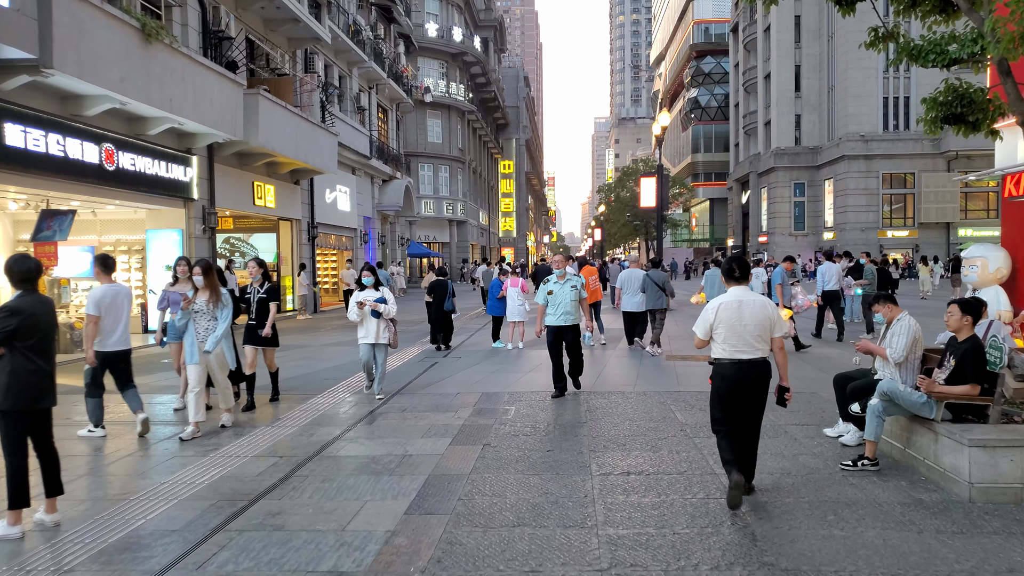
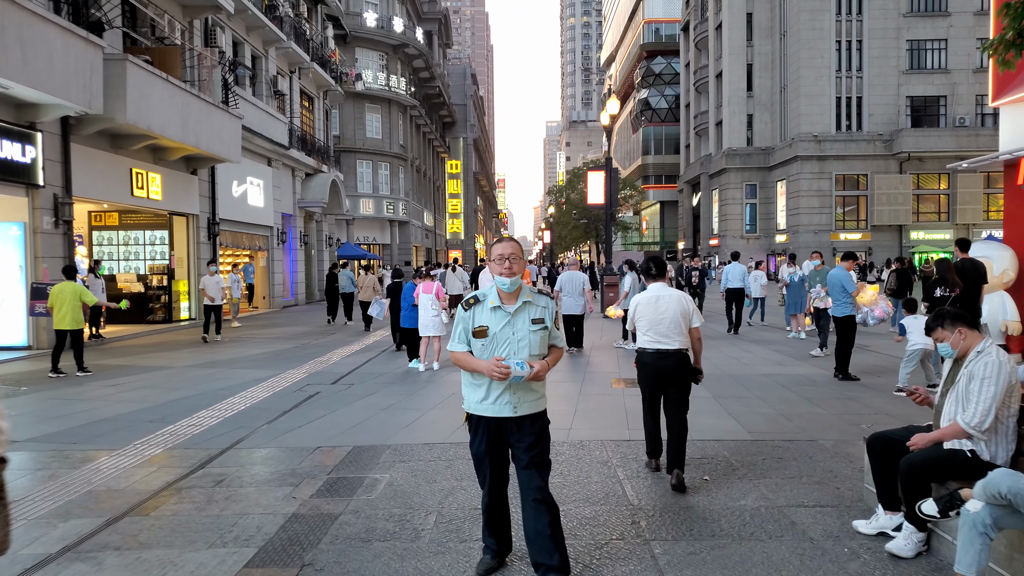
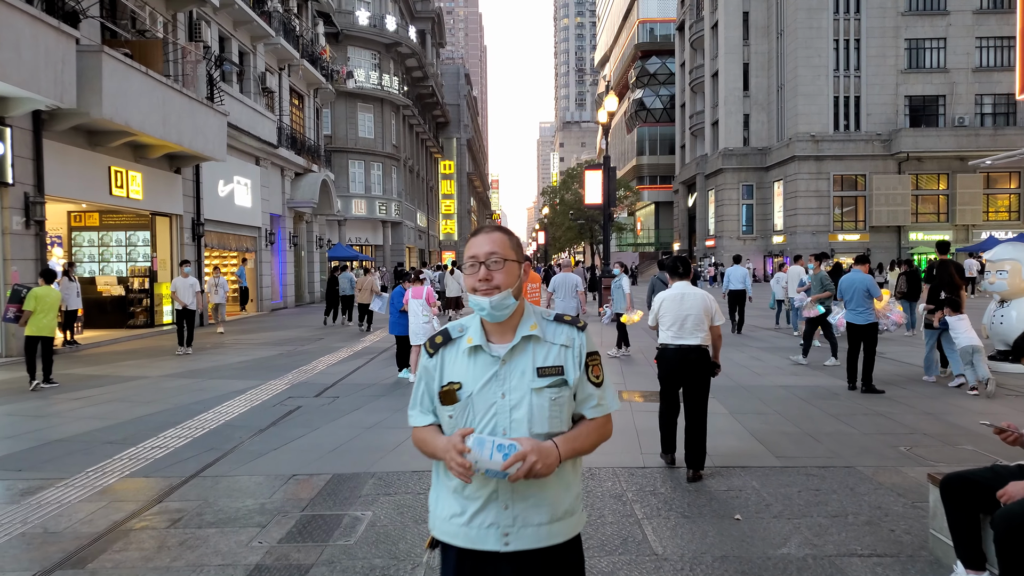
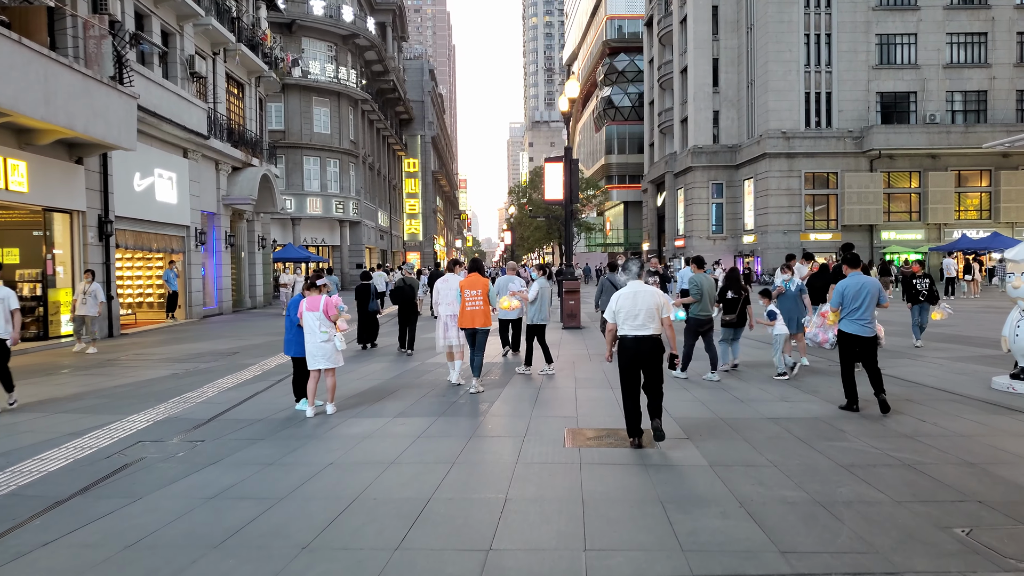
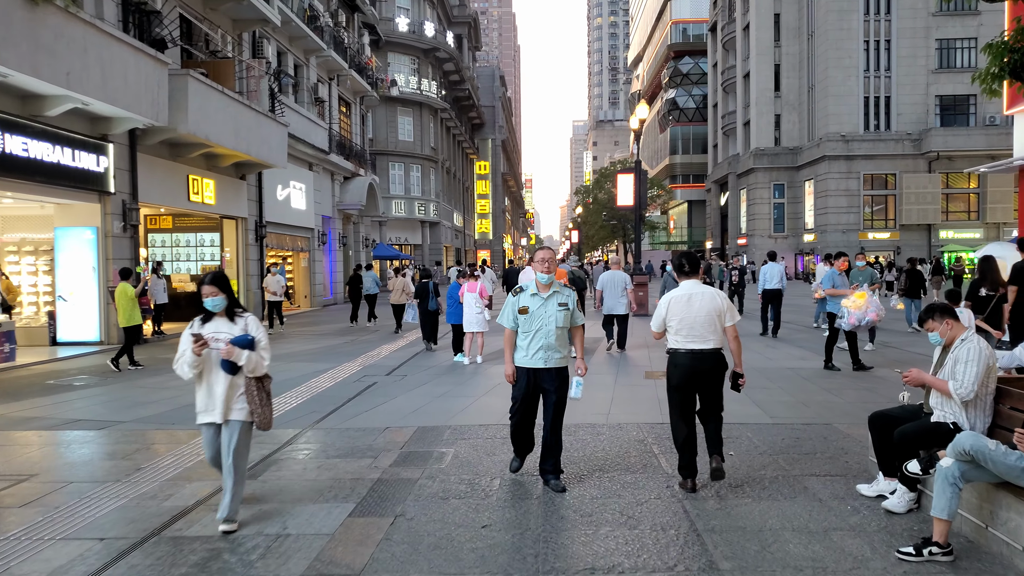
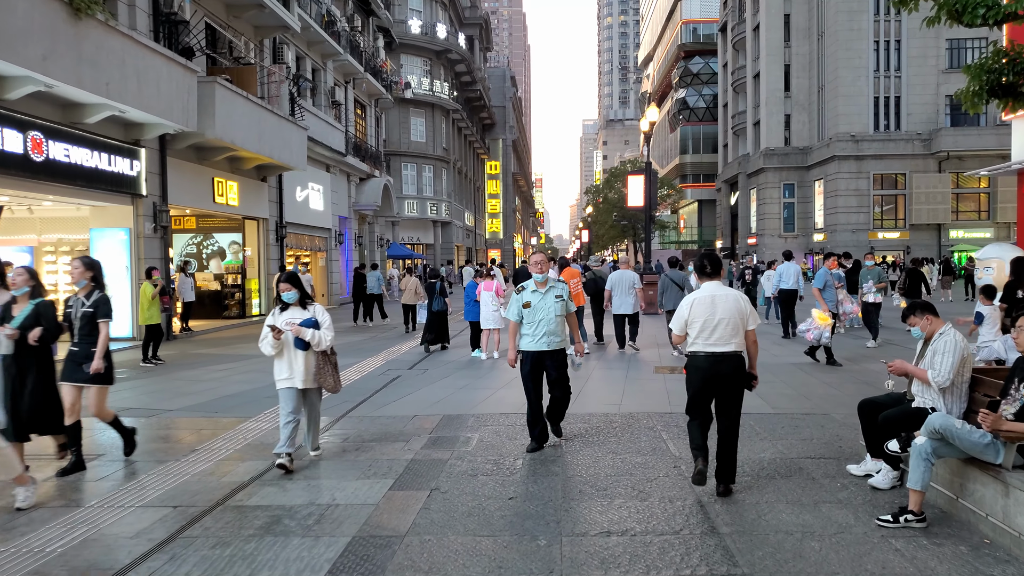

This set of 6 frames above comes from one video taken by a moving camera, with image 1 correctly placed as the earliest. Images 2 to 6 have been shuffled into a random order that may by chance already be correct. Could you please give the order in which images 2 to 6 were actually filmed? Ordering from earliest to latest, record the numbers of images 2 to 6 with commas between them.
6, 5, 2, 3, 4
